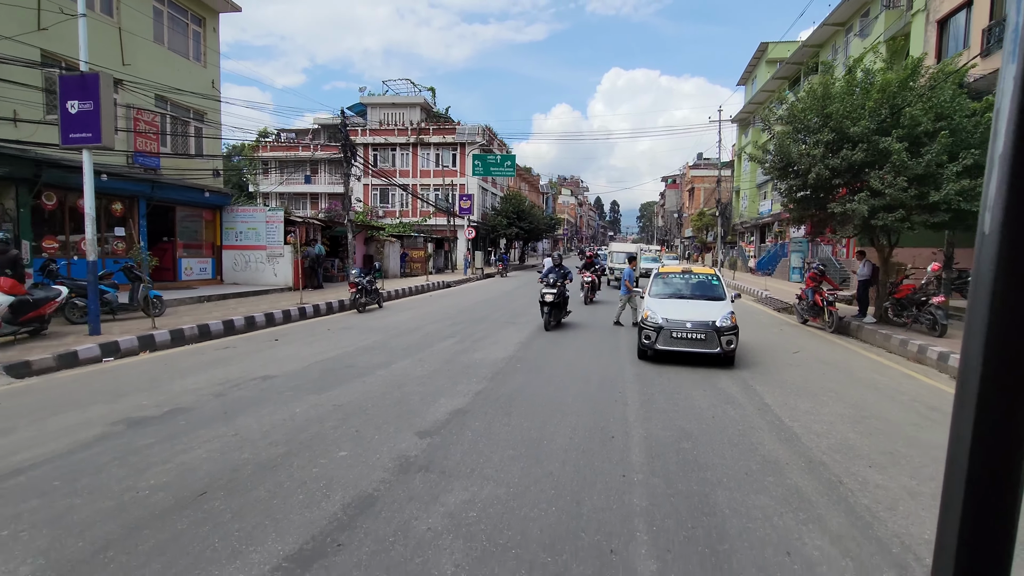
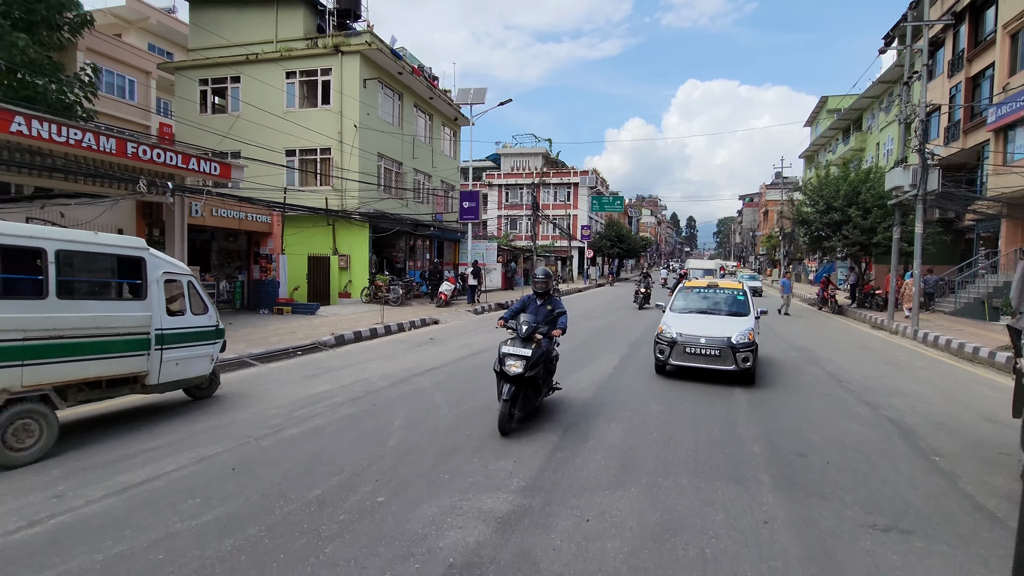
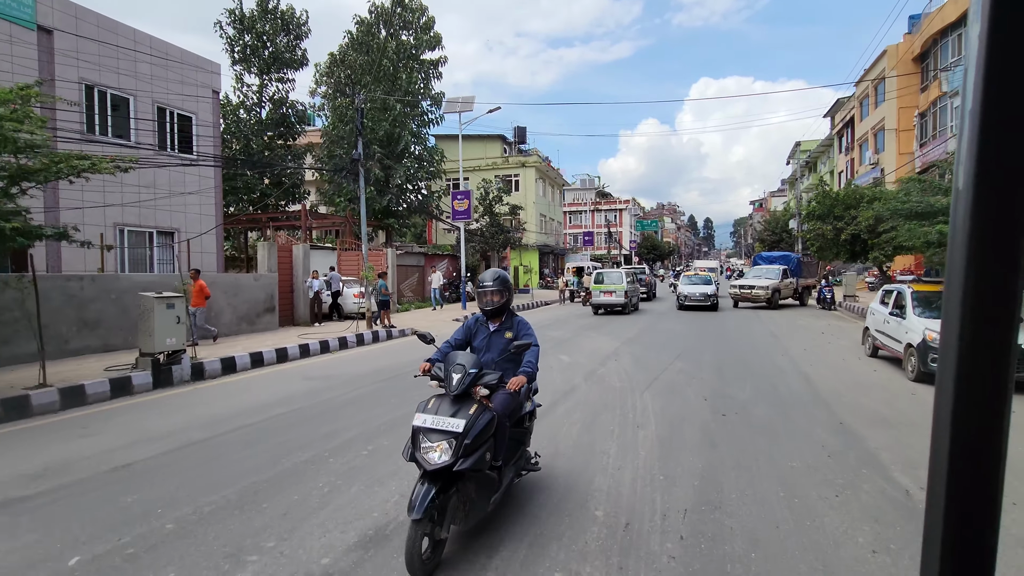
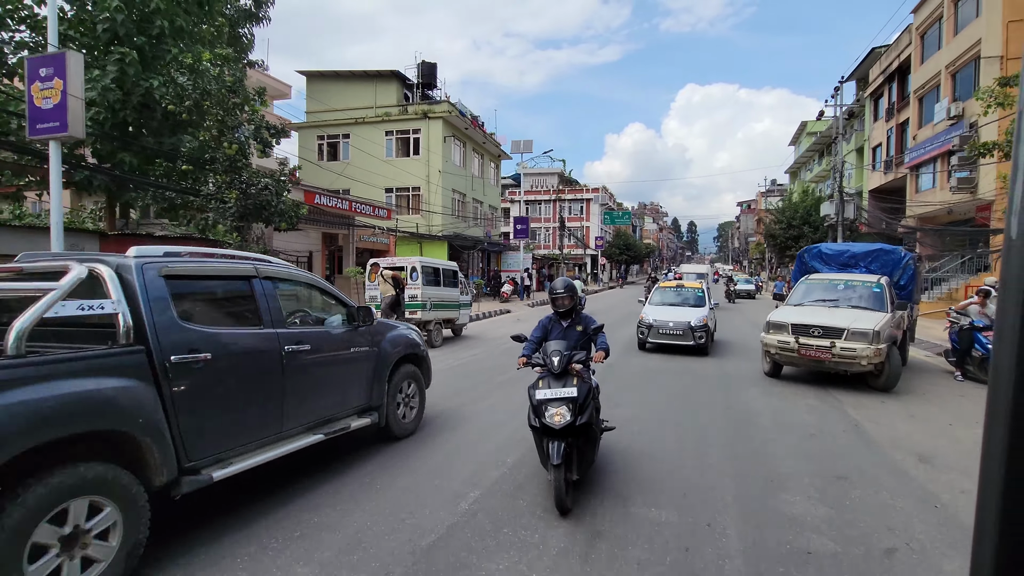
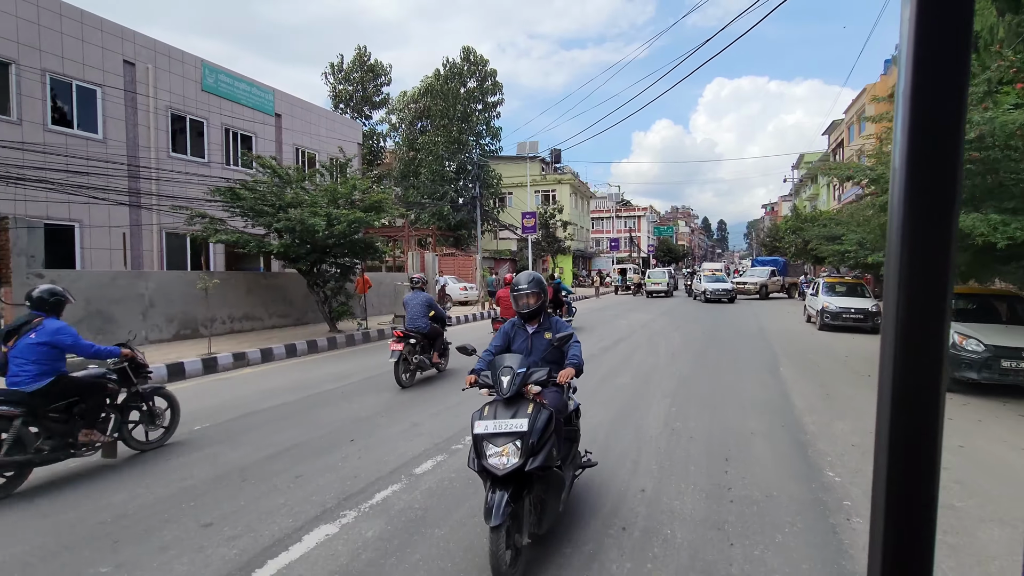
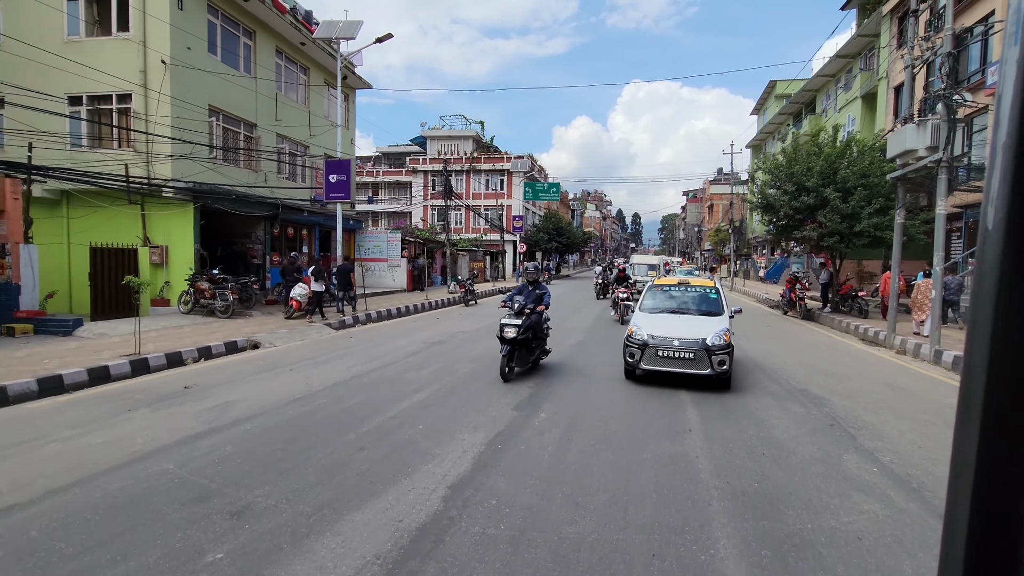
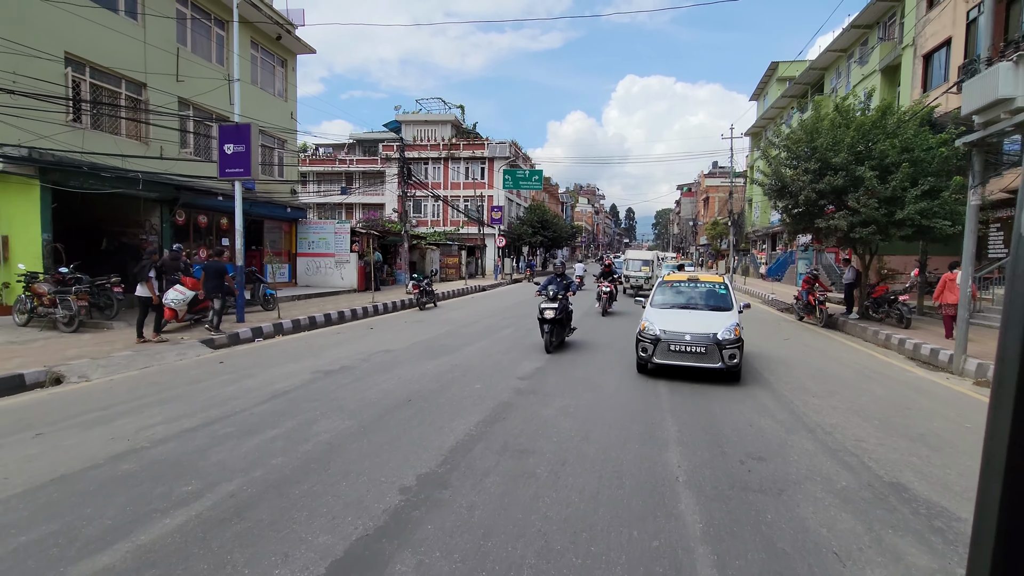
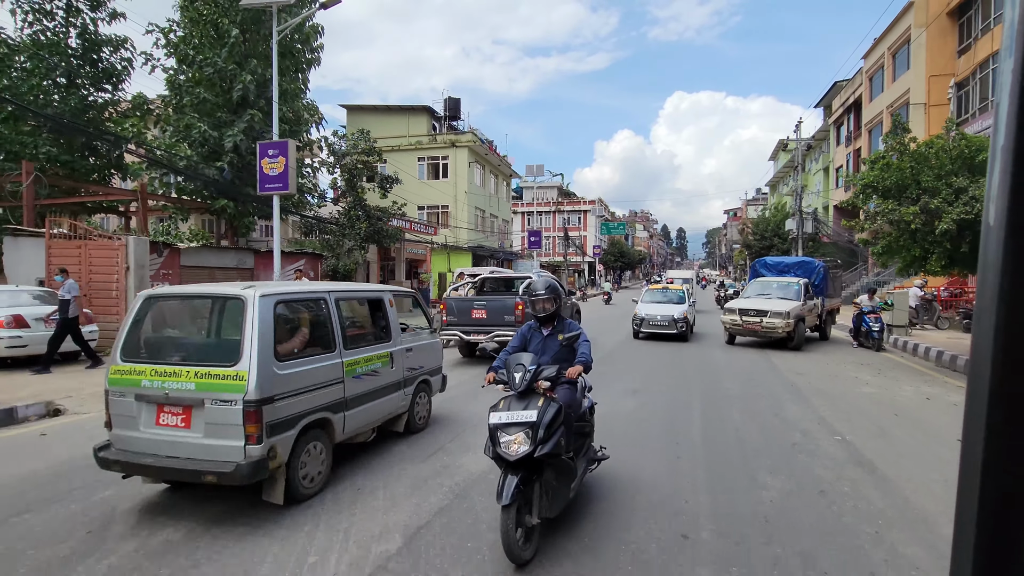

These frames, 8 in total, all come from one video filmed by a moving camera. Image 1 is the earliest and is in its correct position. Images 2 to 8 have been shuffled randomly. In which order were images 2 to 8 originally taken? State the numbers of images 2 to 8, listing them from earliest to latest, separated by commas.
7, 6, 2, 4, 8, 3, 5
